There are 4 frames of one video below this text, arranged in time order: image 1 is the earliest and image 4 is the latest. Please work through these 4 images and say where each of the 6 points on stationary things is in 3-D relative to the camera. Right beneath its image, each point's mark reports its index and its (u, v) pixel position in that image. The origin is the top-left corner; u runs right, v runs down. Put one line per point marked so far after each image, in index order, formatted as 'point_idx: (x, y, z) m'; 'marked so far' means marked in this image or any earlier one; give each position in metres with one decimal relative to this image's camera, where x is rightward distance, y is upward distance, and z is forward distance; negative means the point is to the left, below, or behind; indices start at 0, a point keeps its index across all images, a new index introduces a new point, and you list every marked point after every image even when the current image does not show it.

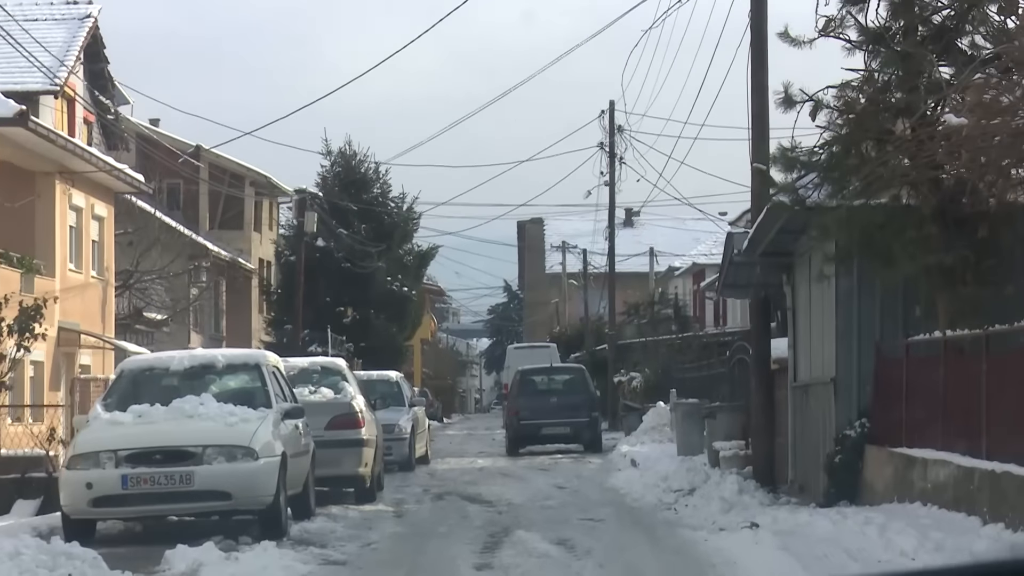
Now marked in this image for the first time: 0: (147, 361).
0: (-2.0, -0.4, +13.2) m
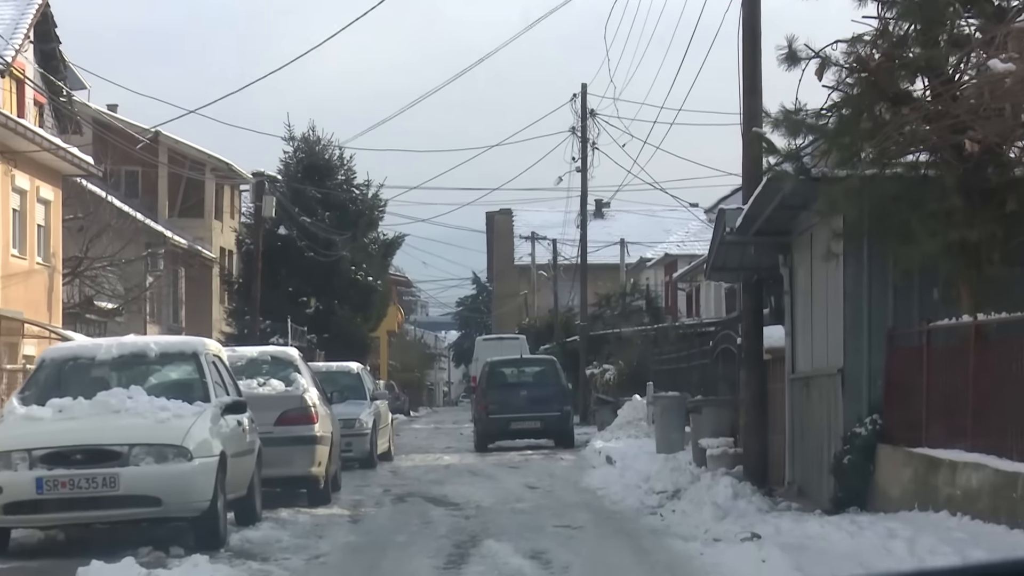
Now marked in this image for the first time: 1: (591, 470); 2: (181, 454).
0: (-2.2, -0.3, +11.8) m
1: (+0.7, -1.5, +19.4) m
2: (-1.5, -0.7, +10.4) m
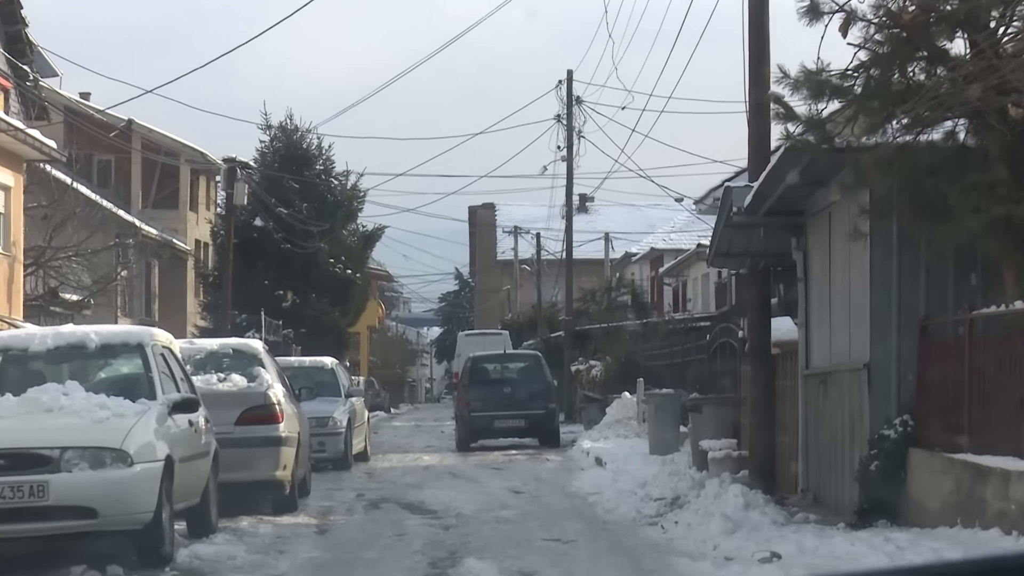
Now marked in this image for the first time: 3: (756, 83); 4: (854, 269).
0: (-2.3, -0.2, +10.6) m
1: (+0.5, -1.4, +18.1) m
2: (-1.5, -0.7, +9.2) m
3: (+1.3, +1.2, +12.9) m
4: (+1.5, +0.1, +10.1) m
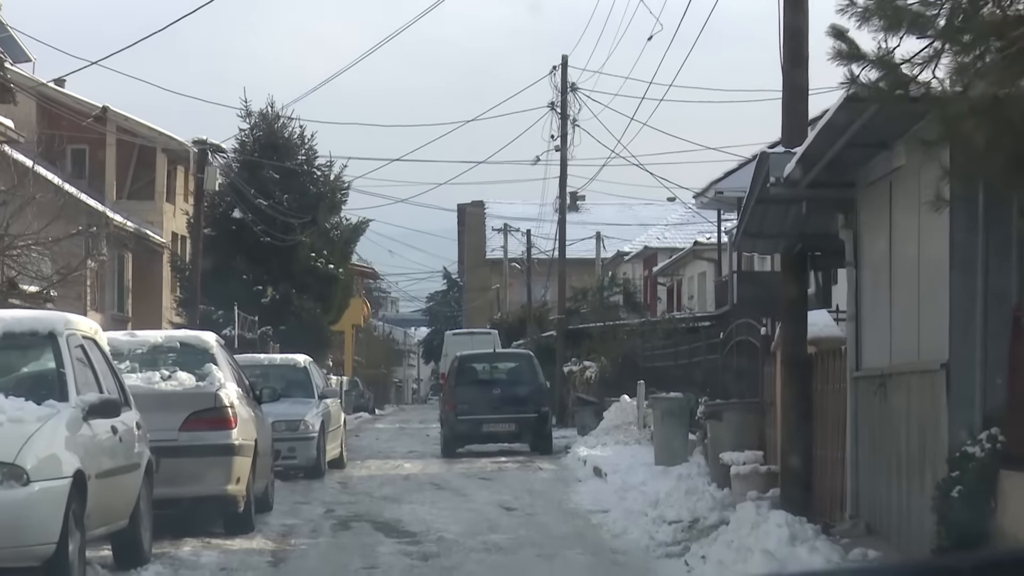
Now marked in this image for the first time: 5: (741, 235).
0: (-2.3, -0.1, +8.7) m
1: (+0.5, -1.3, +16.3) m
2: (-1.5, -0.6, +7.3) m
3: (+1.3, +1.2, +11.1) m
4: (+1.4, +0.1, +8.3) m
5: (+1.1, +0.2, +11.1) m
